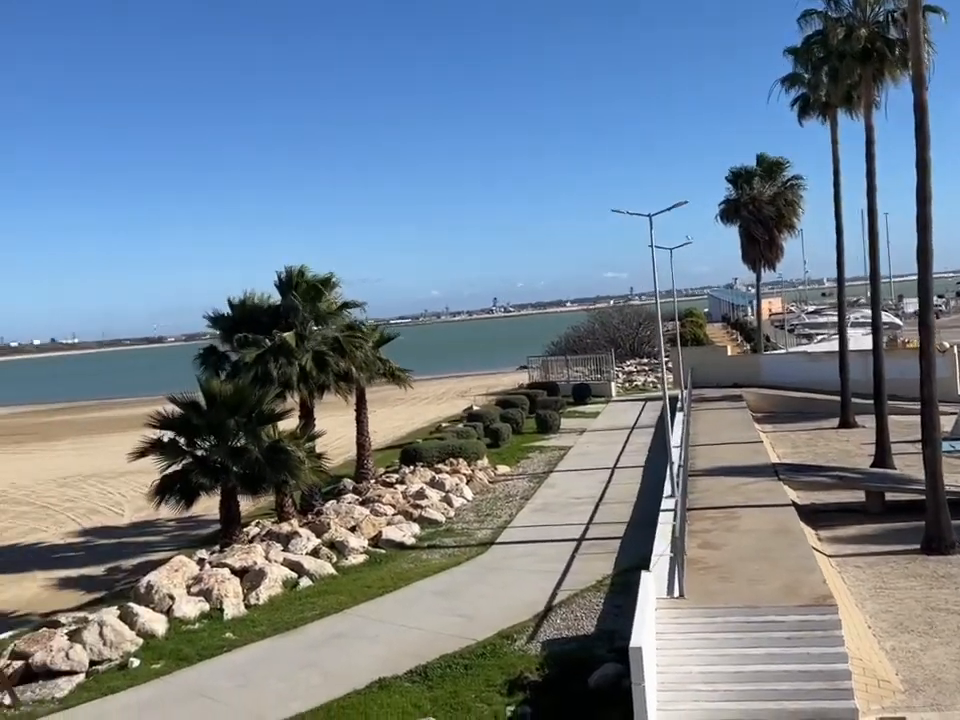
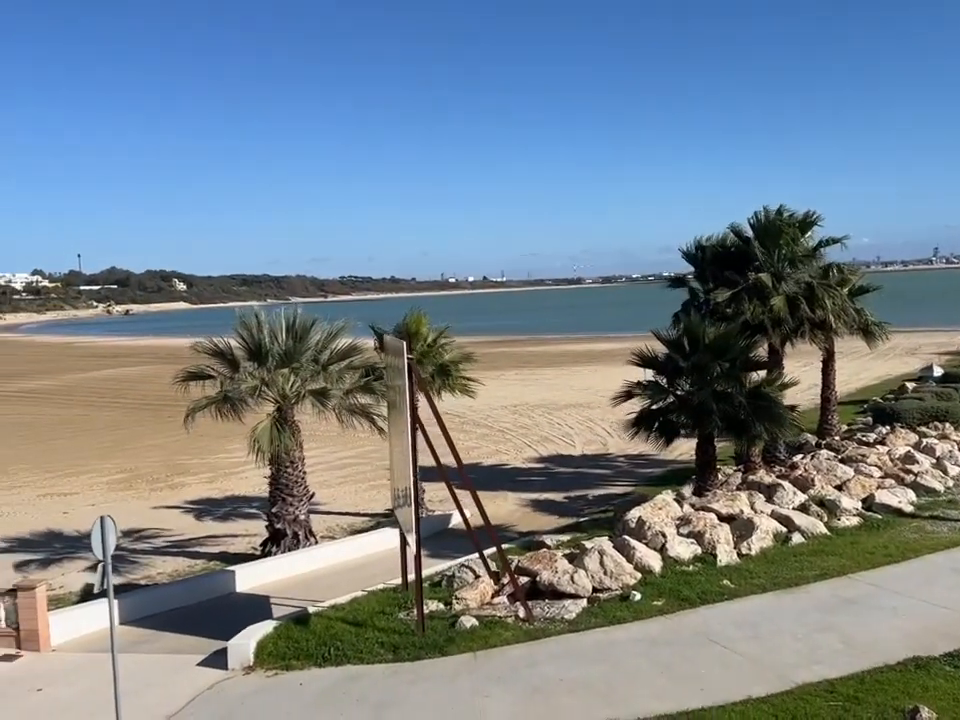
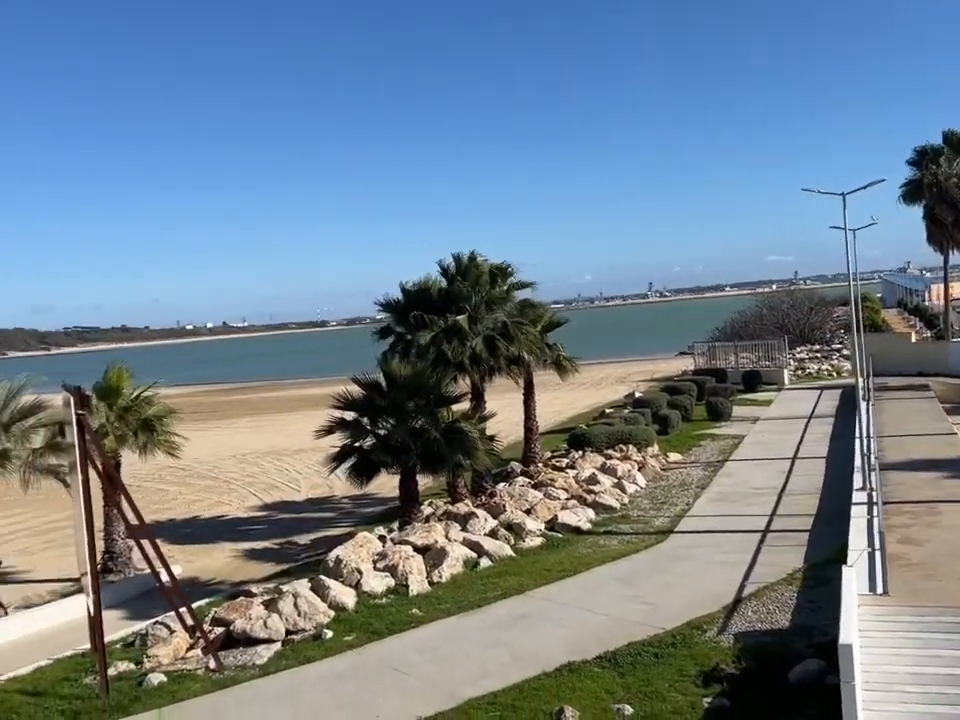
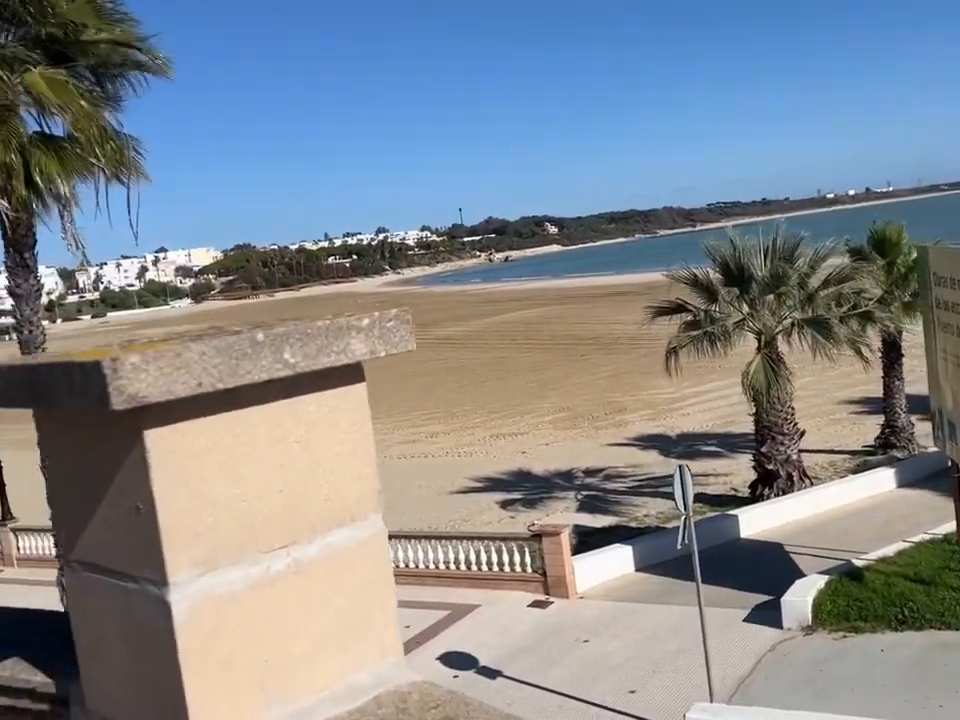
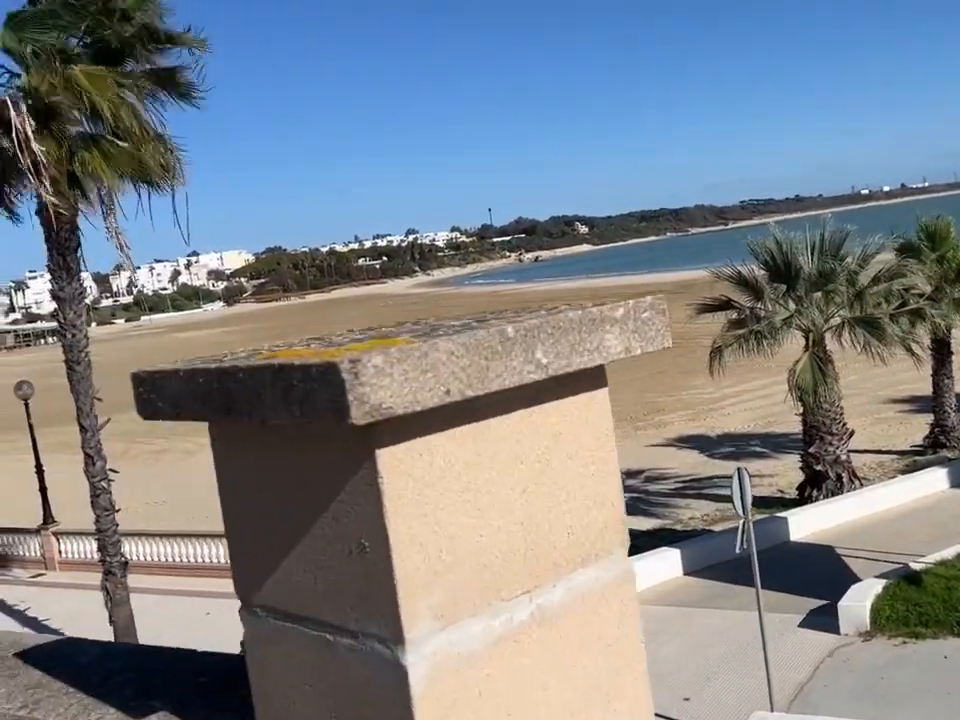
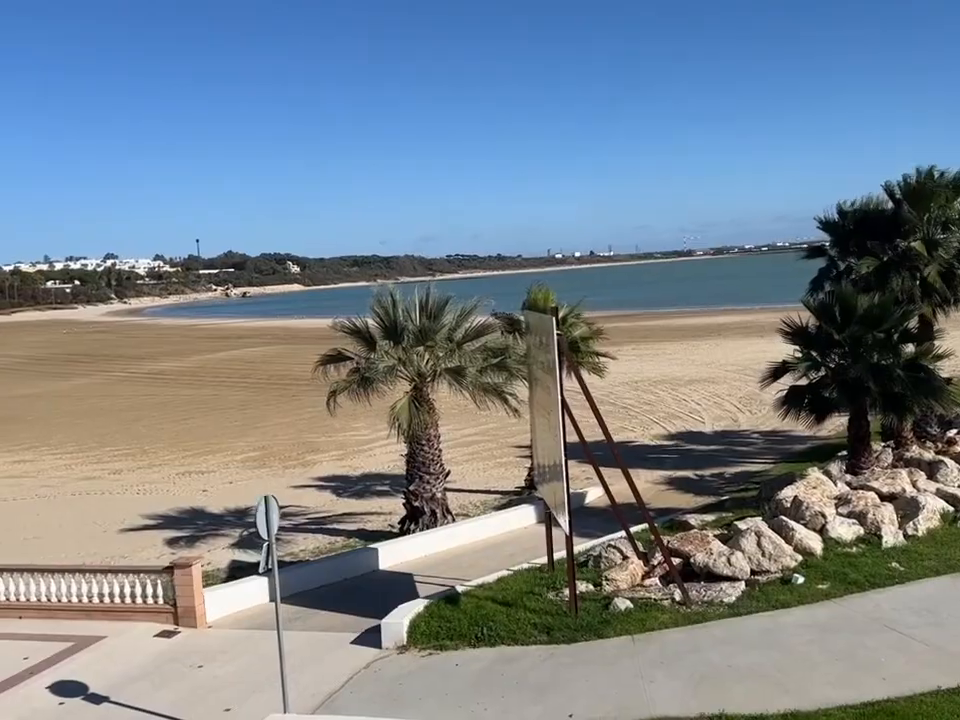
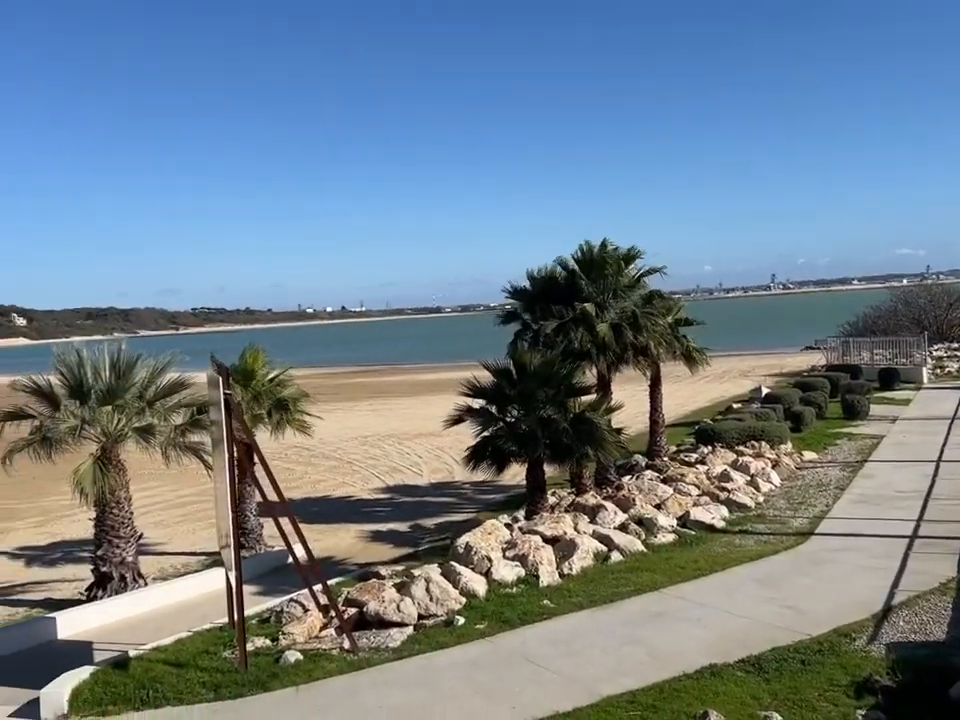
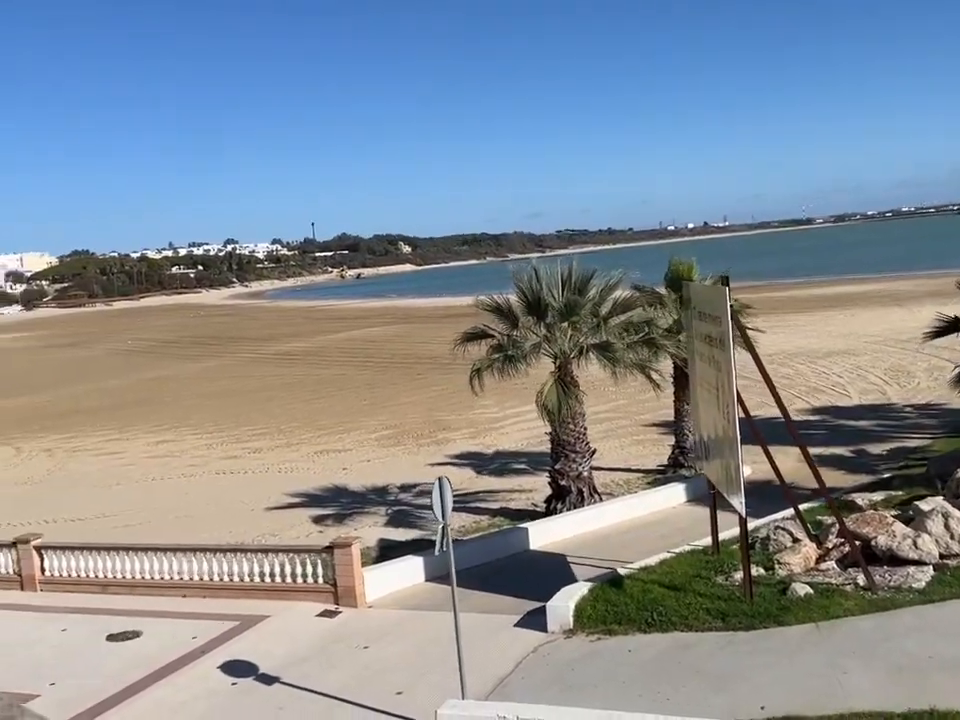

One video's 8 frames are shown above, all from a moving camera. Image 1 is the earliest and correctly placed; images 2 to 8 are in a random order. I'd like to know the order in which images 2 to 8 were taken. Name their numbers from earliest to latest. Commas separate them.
3, 7, 2, 6, 8, 4, 5
